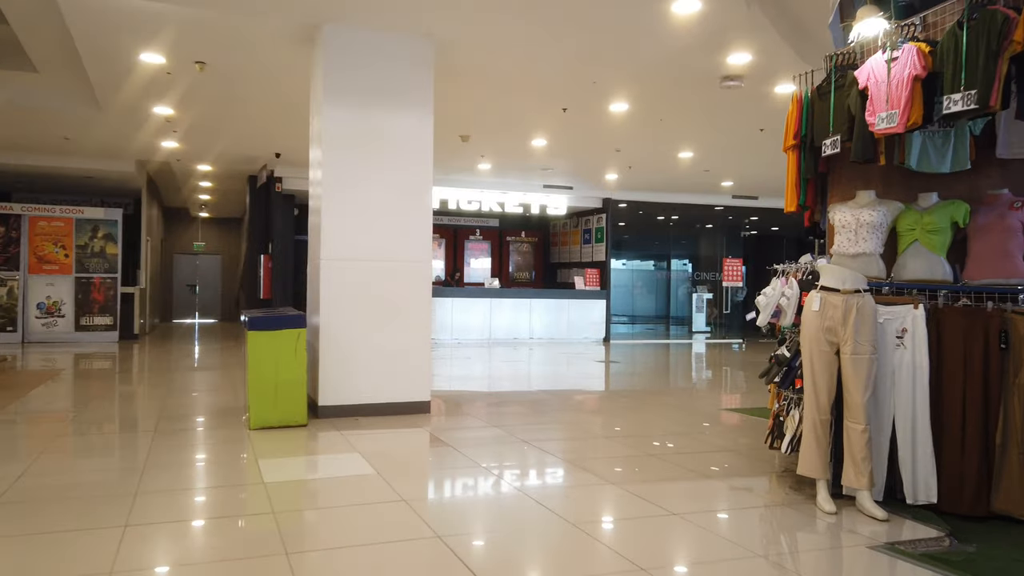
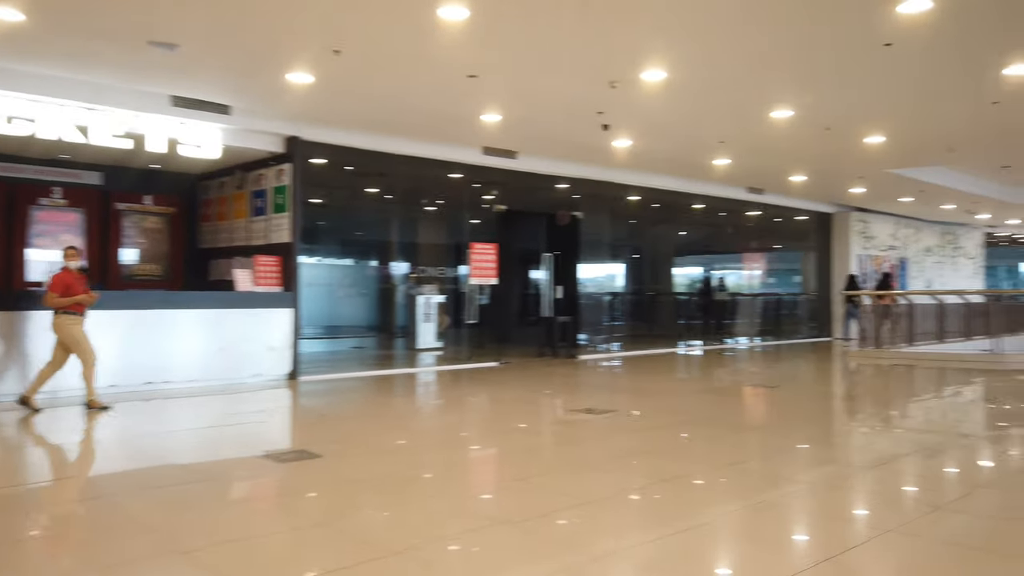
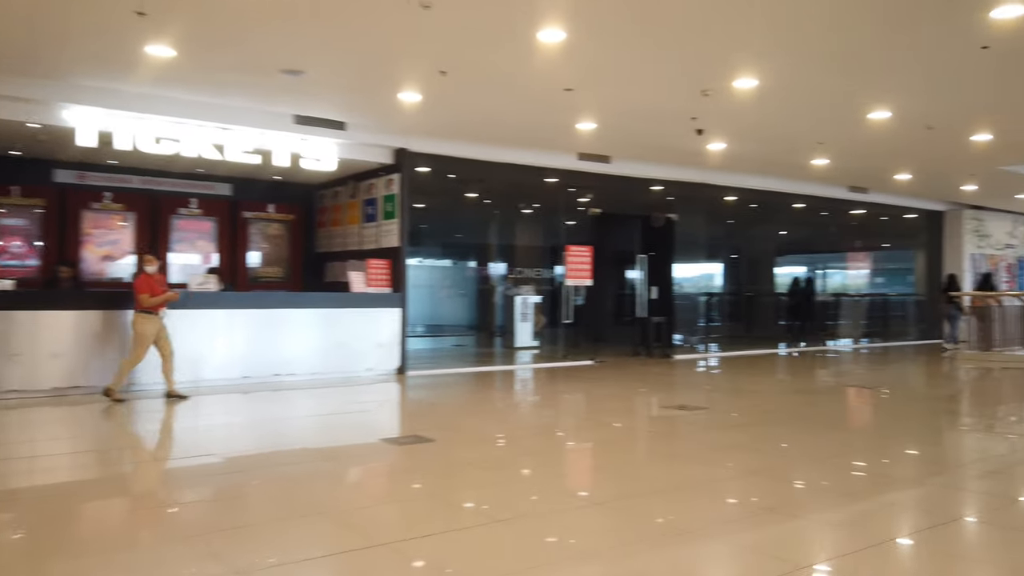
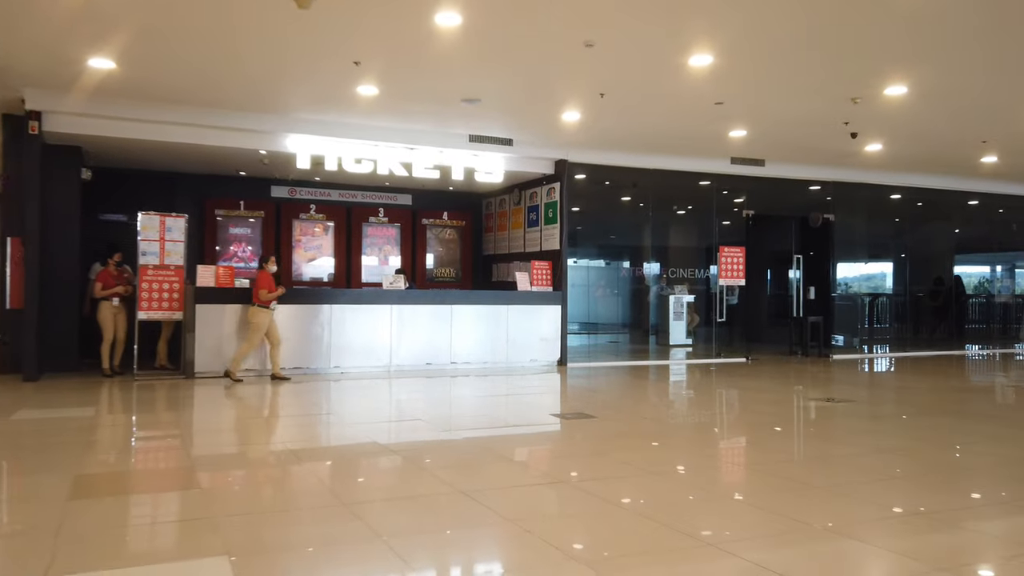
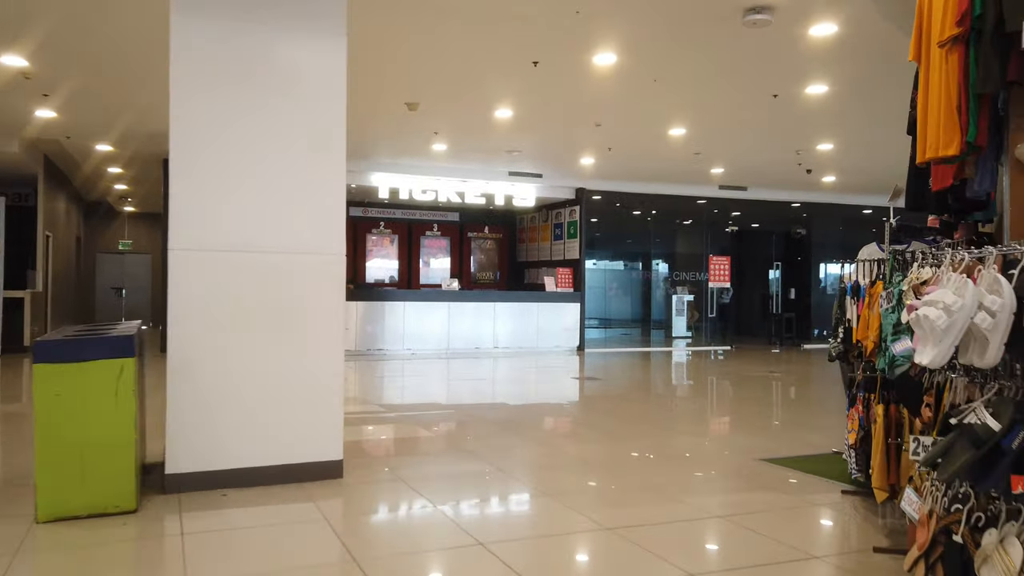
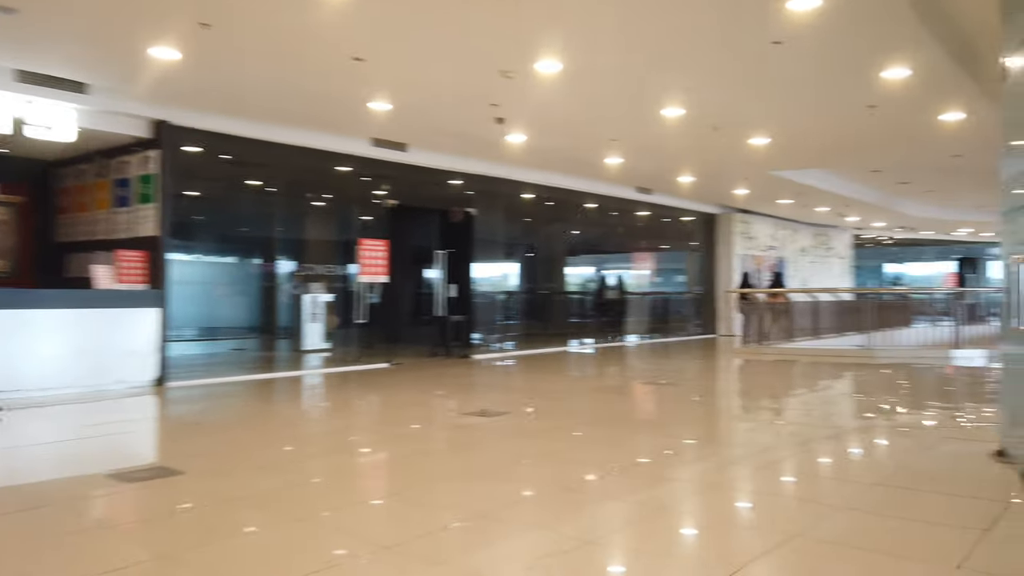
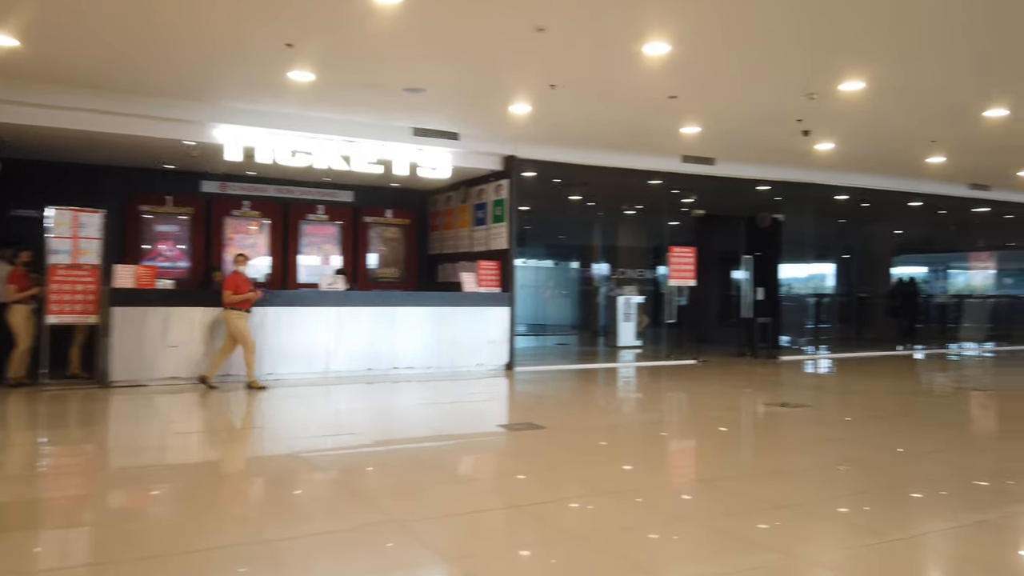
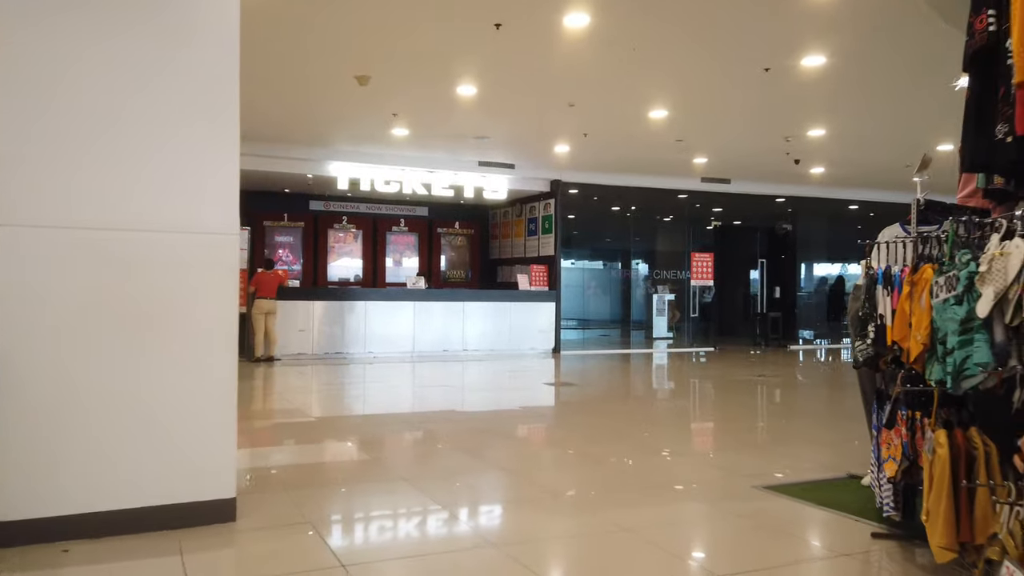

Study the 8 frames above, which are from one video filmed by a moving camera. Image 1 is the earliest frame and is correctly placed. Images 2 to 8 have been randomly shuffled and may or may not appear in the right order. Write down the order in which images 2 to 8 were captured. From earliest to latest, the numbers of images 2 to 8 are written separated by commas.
5, 8, 4, 7, 3, 2, 6
